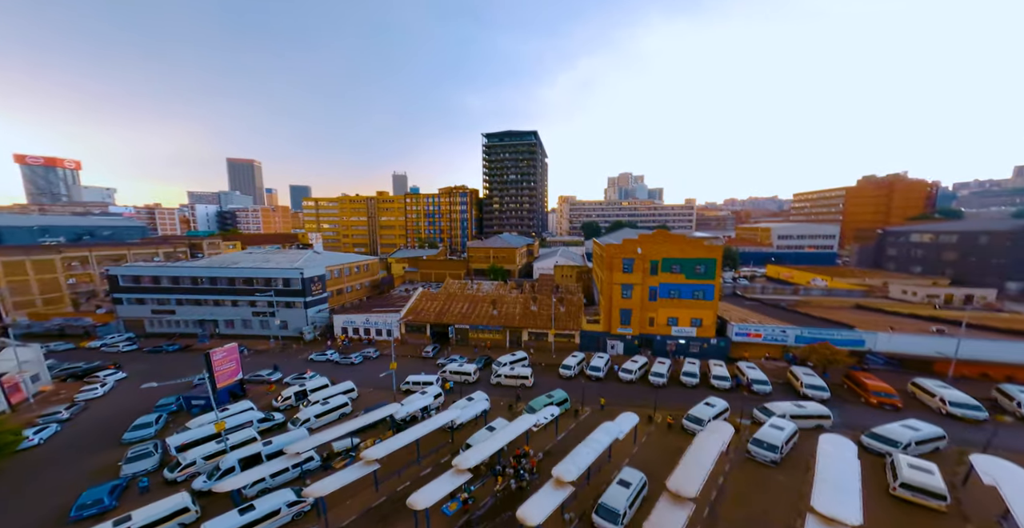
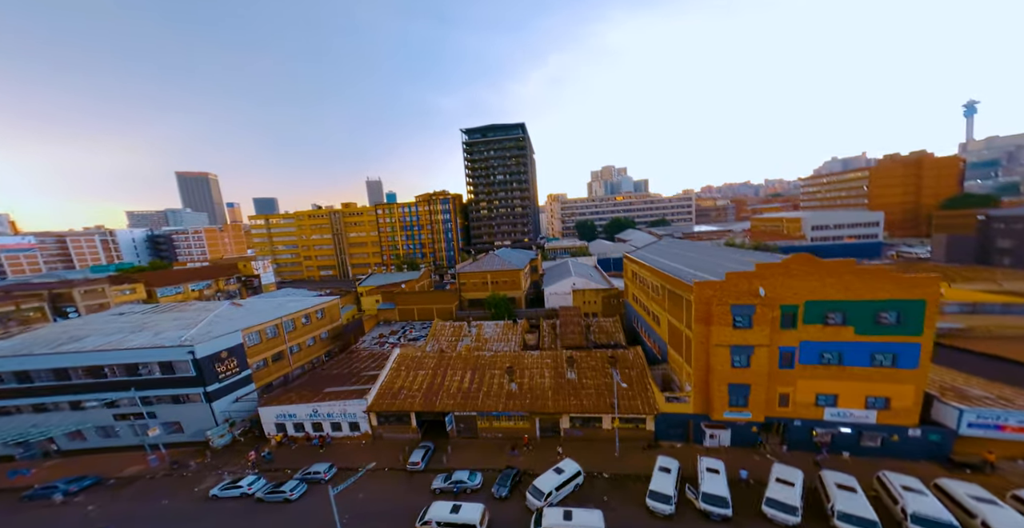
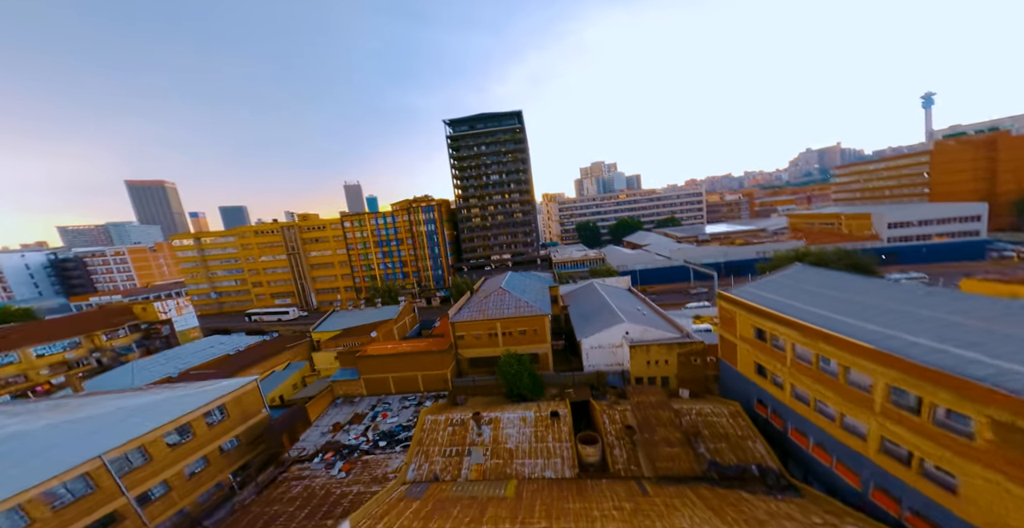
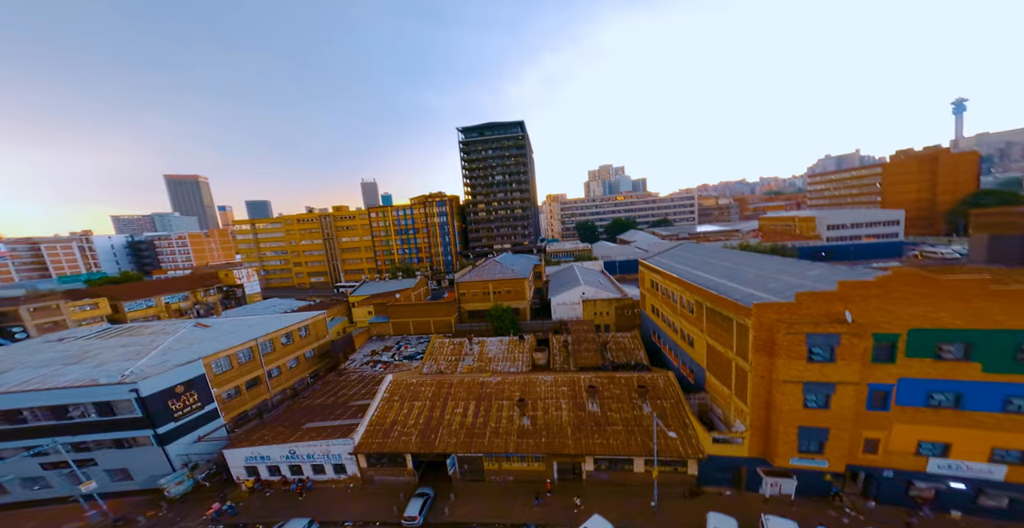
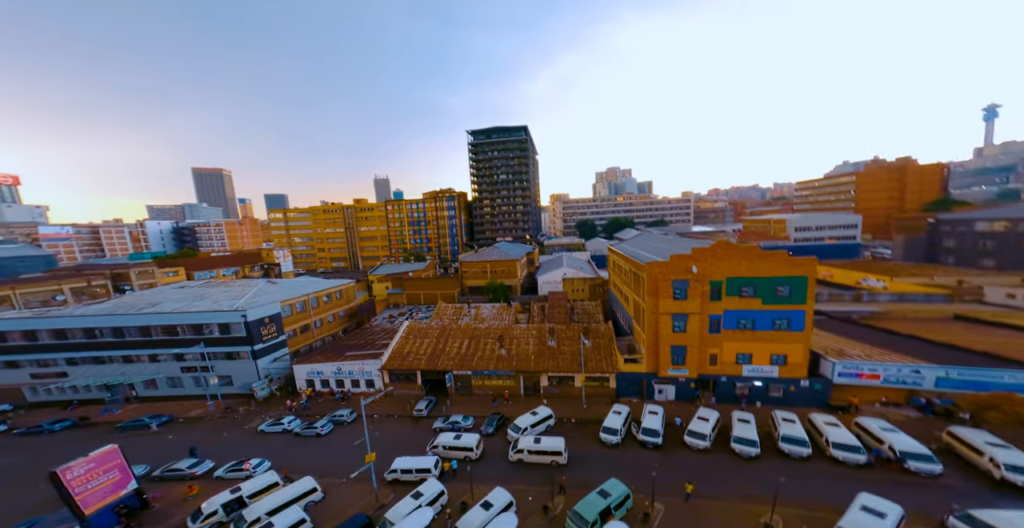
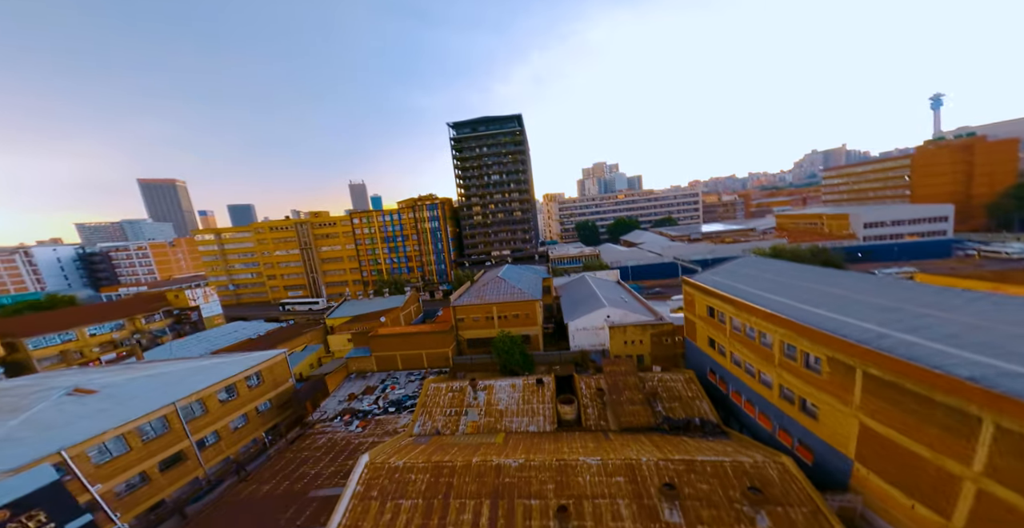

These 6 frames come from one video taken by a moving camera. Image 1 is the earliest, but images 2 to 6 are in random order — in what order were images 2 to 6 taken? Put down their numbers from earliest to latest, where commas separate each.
5, 2, 4, 6, 3
